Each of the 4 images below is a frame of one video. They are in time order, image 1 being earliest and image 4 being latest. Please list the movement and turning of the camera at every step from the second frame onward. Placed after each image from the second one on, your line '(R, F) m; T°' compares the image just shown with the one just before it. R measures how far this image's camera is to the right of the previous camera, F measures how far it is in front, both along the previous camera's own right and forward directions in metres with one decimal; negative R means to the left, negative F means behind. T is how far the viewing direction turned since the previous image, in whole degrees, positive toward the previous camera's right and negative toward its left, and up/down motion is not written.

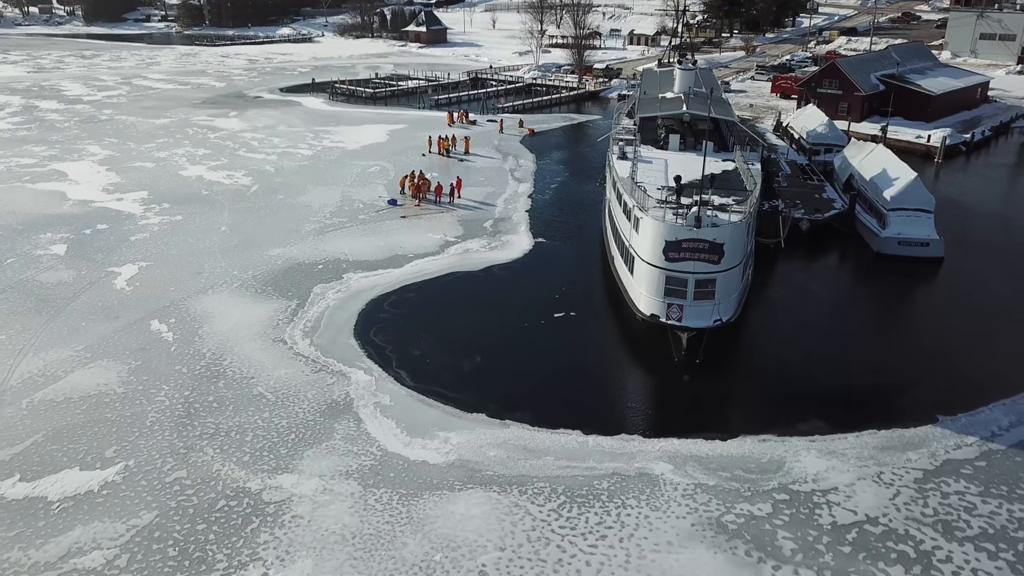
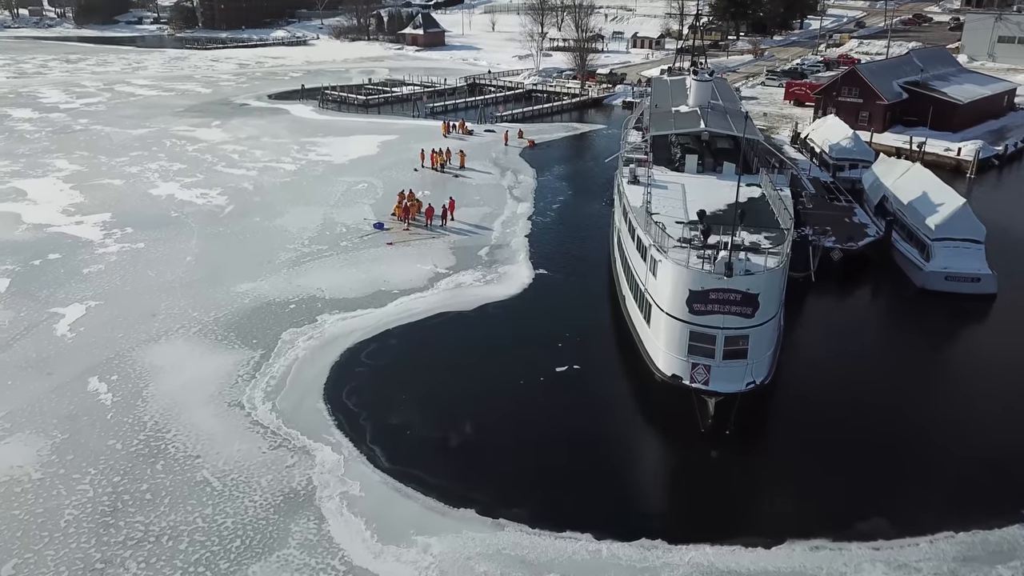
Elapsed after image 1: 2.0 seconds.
(+0.1, +2.7) m; 0°
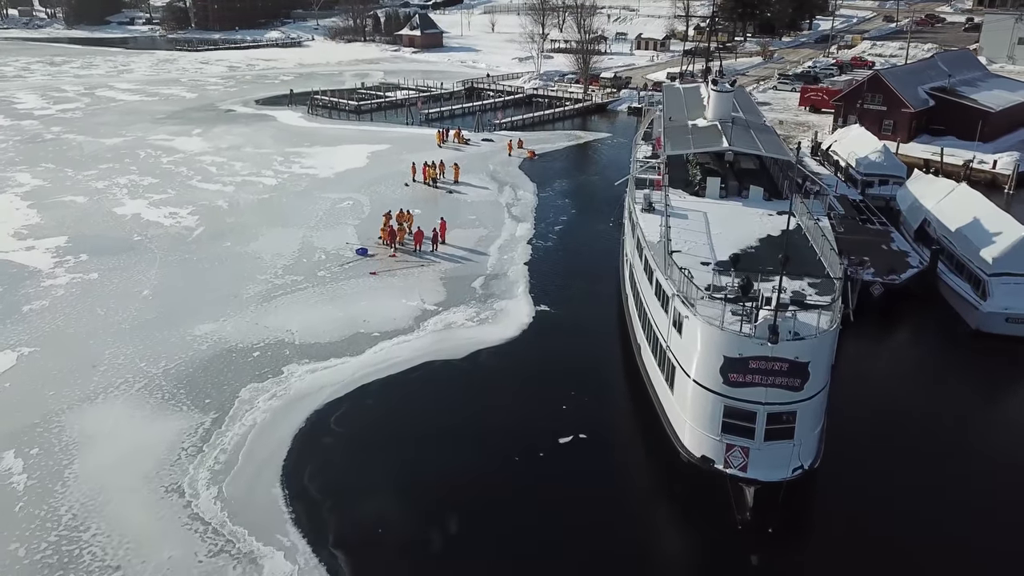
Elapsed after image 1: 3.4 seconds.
(+0.1, +2.7) m; 0°
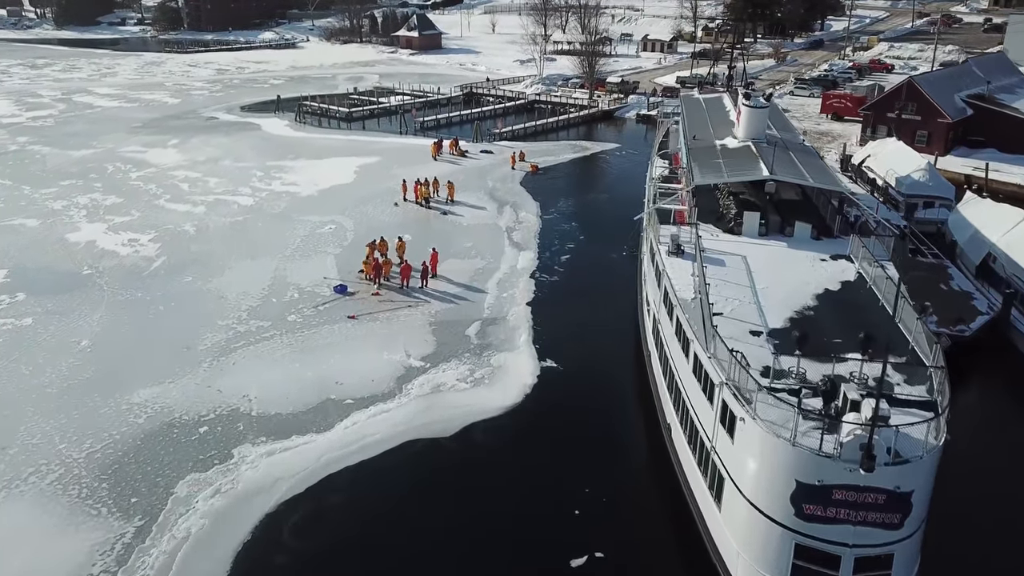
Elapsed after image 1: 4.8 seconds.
(0.0, +3.1) m; 0°
